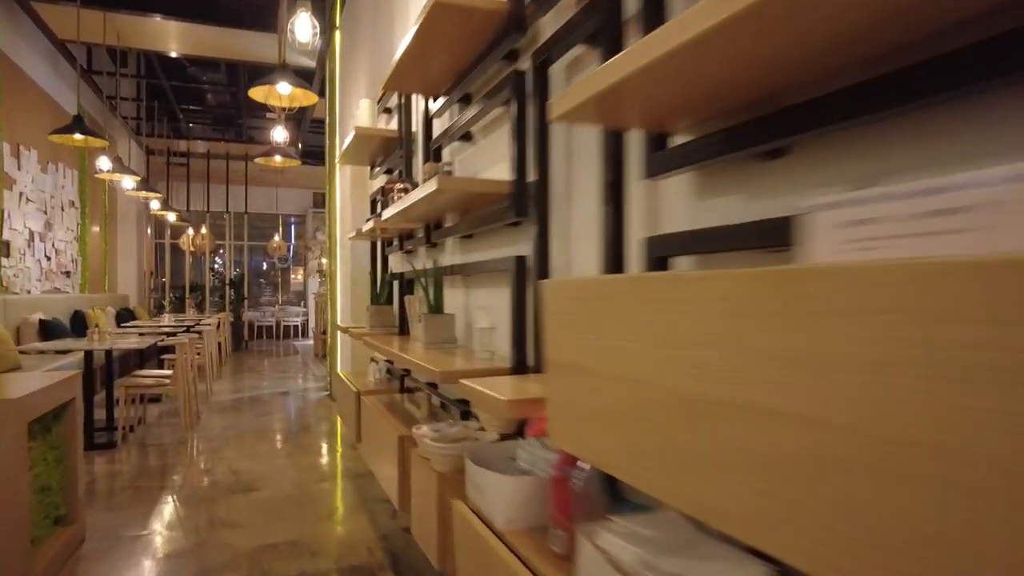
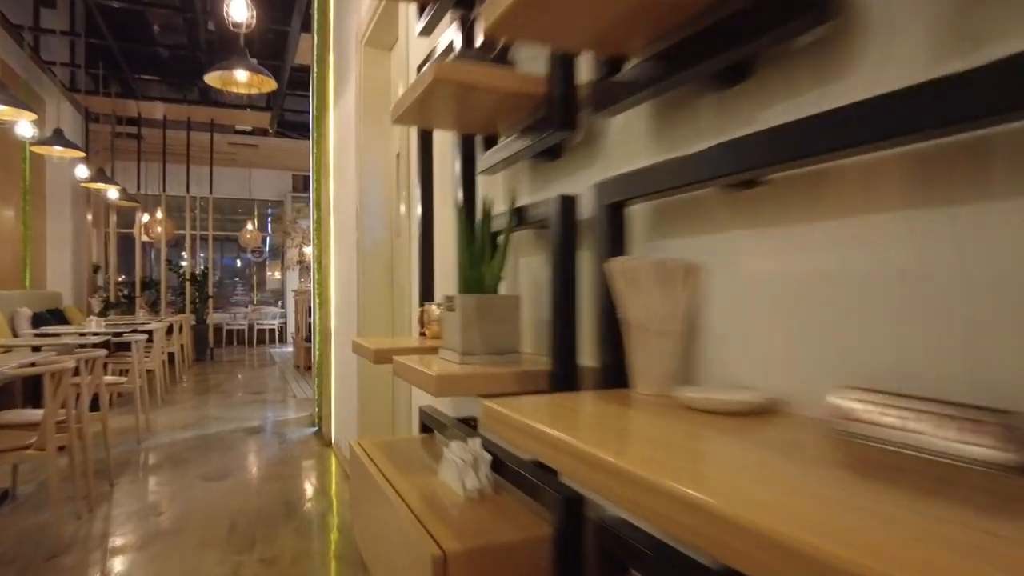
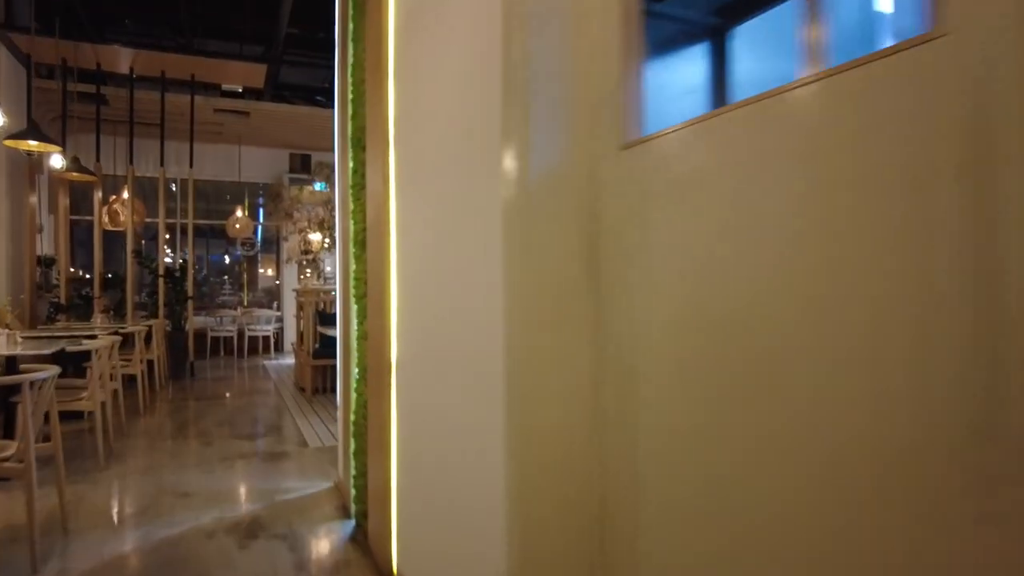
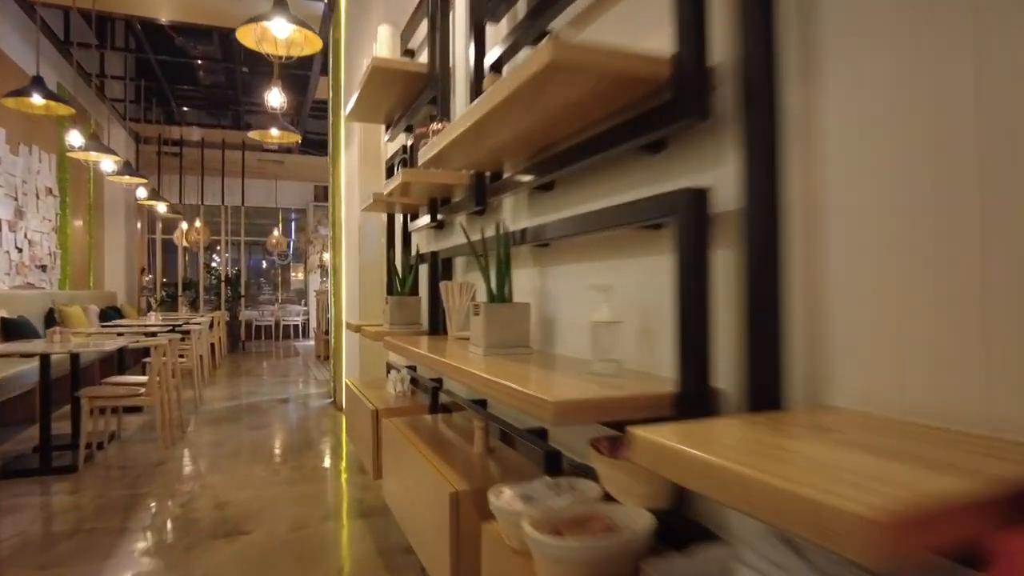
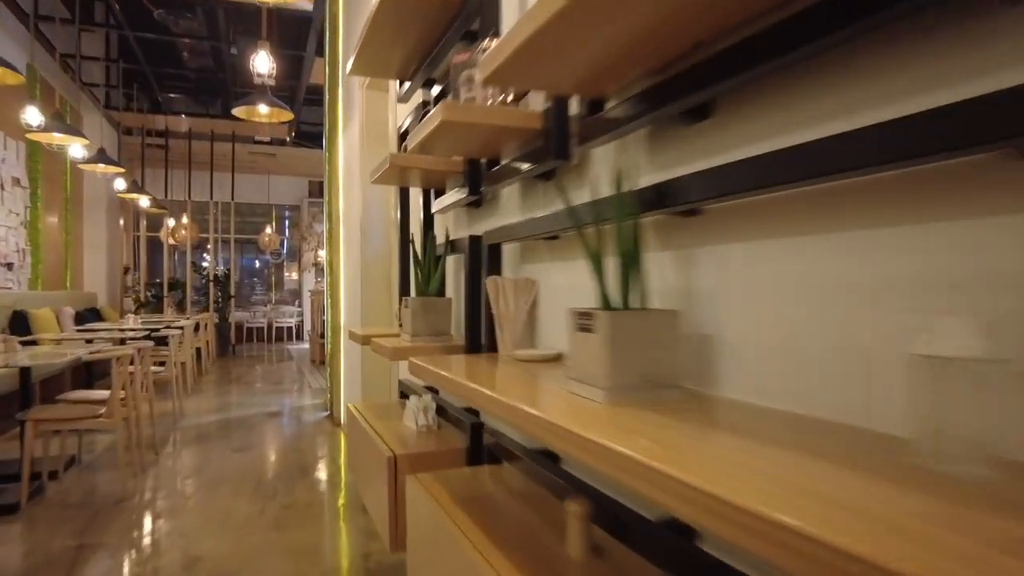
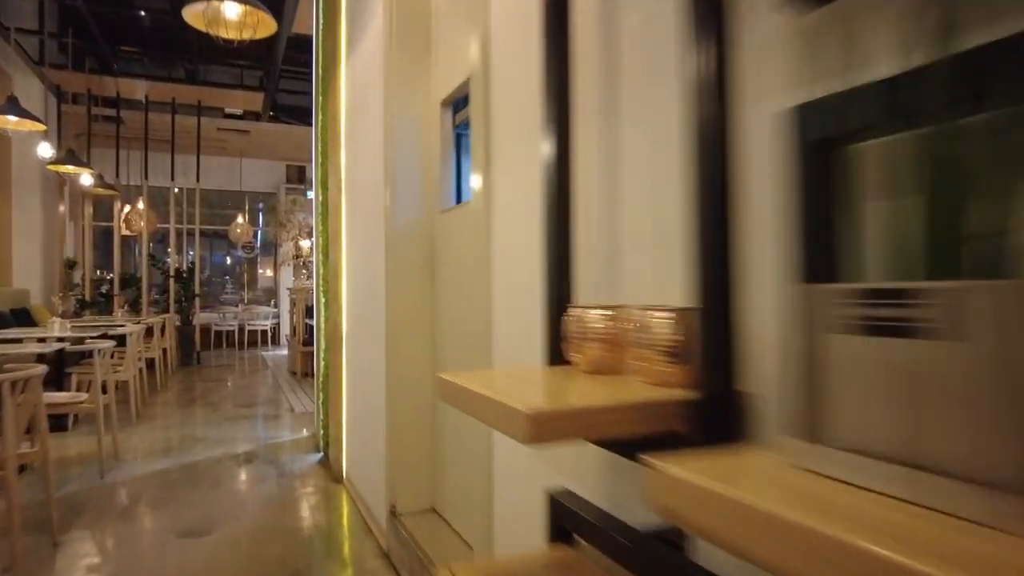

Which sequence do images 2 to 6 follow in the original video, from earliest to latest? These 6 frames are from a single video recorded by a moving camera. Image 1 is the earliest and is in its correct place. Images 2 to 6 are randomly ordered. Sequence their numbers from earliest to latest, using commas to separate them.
4, 5, 2, 6, 3
